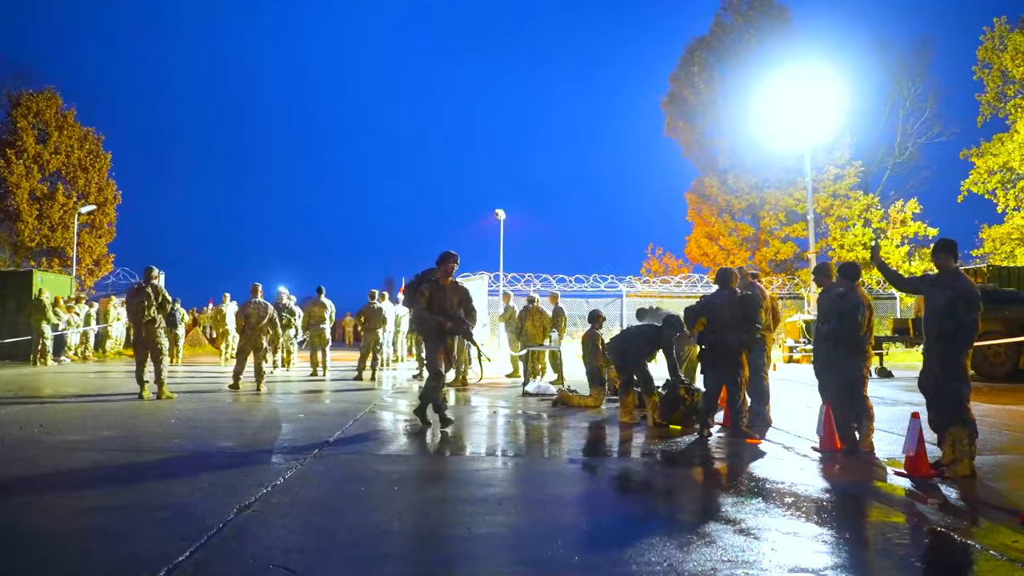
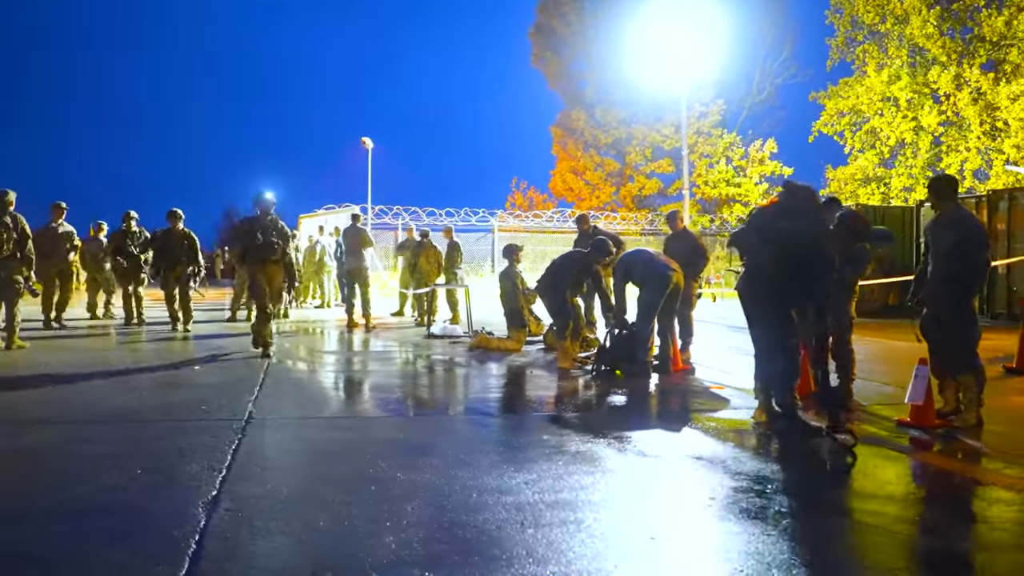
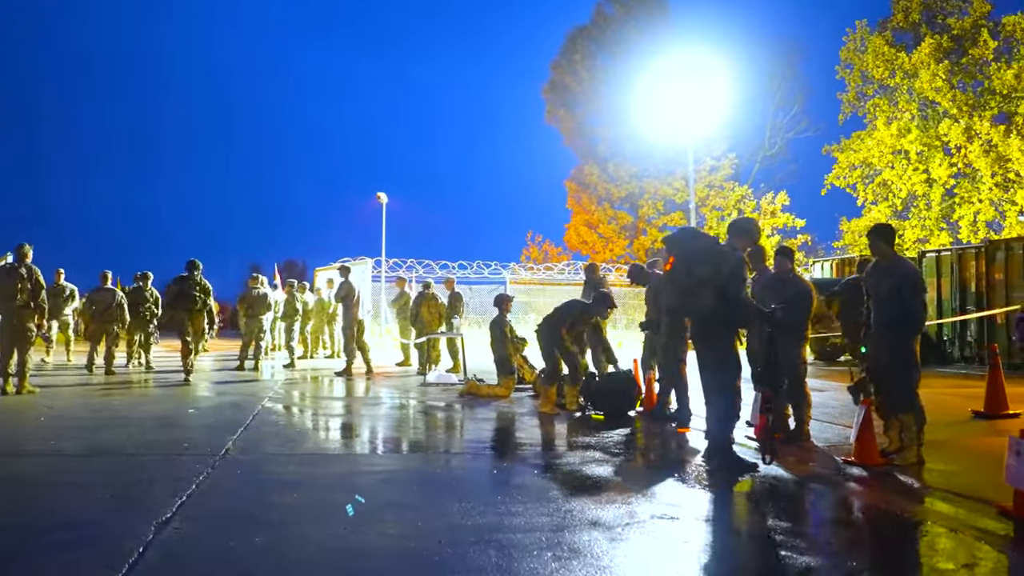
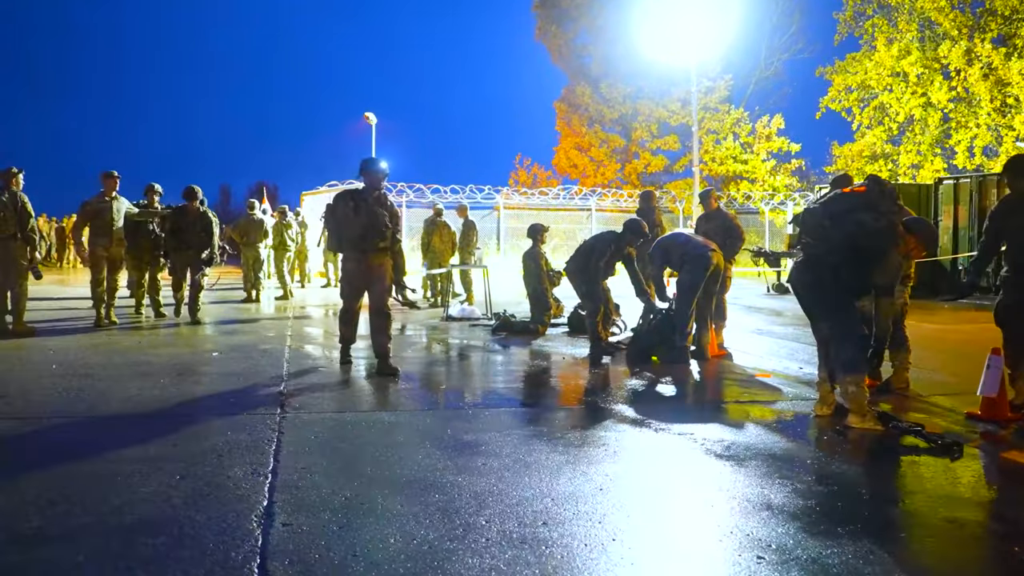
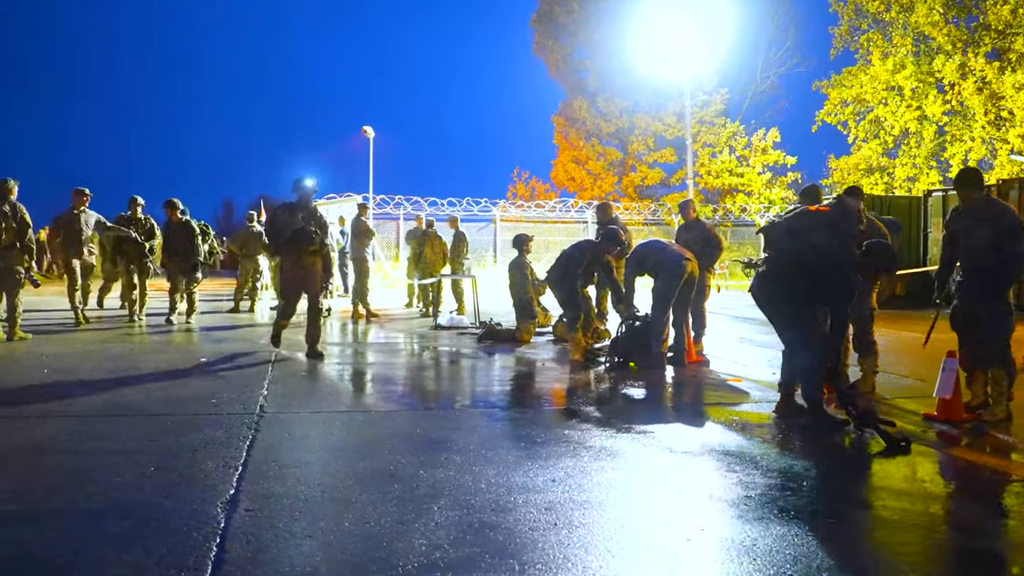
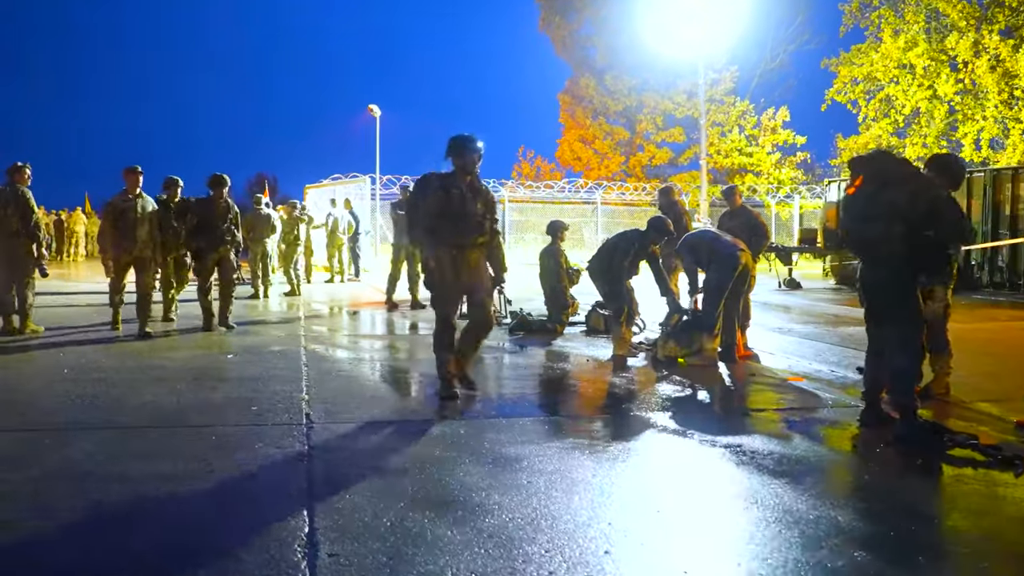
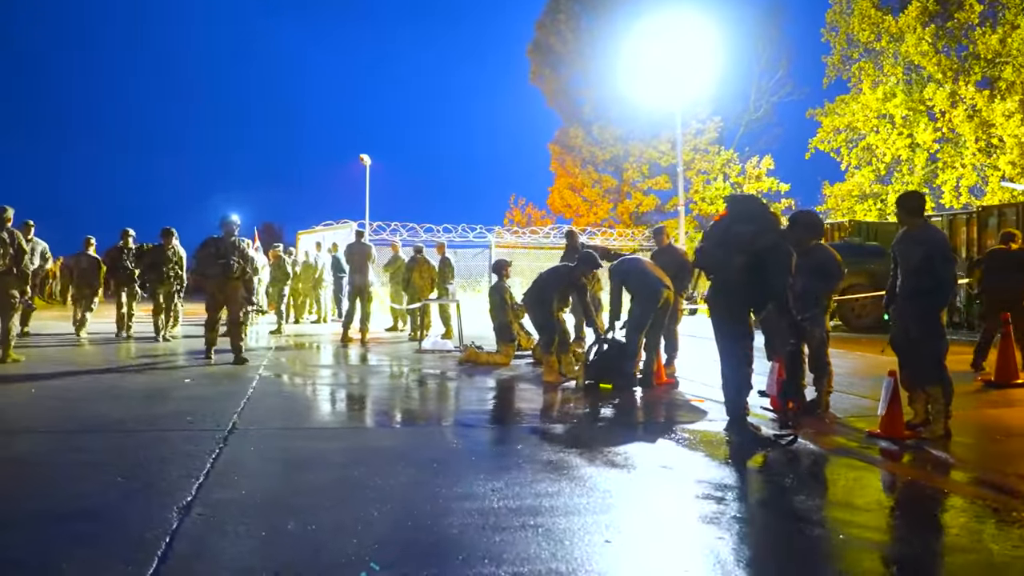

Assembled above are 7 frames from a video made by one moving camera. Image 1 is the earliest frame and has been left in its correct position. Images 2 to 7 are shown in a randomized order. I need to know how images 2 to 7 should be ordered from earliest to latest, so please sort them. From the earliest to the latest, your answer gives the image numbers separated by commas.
3, 7, 2, 5, 4, 6
